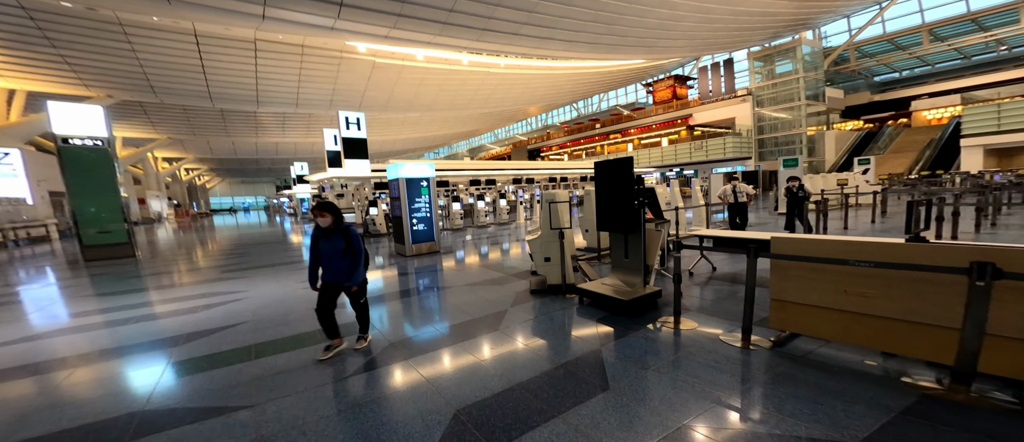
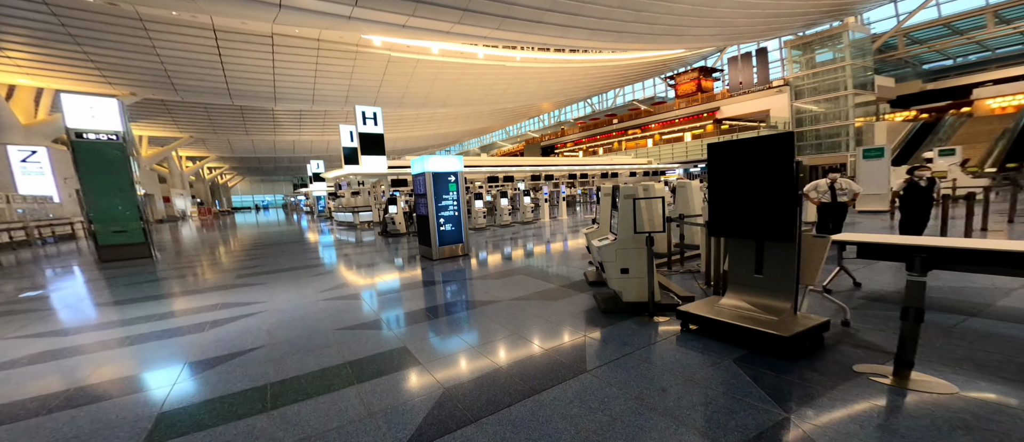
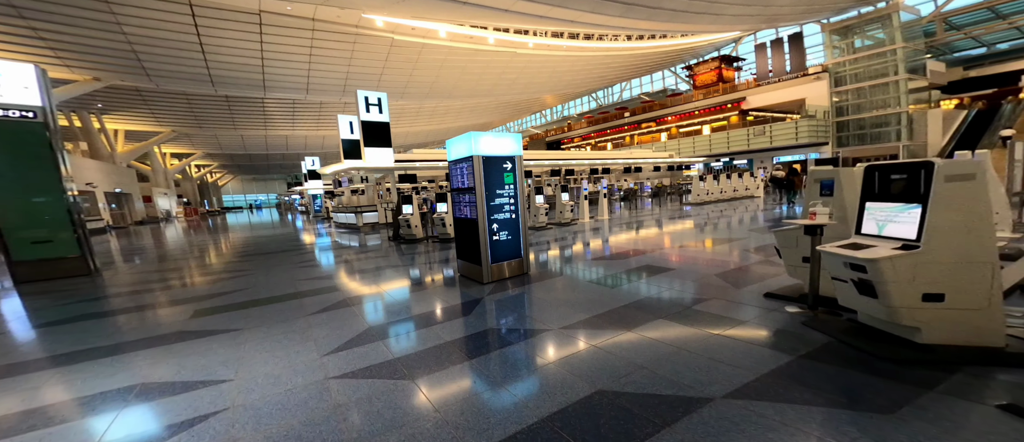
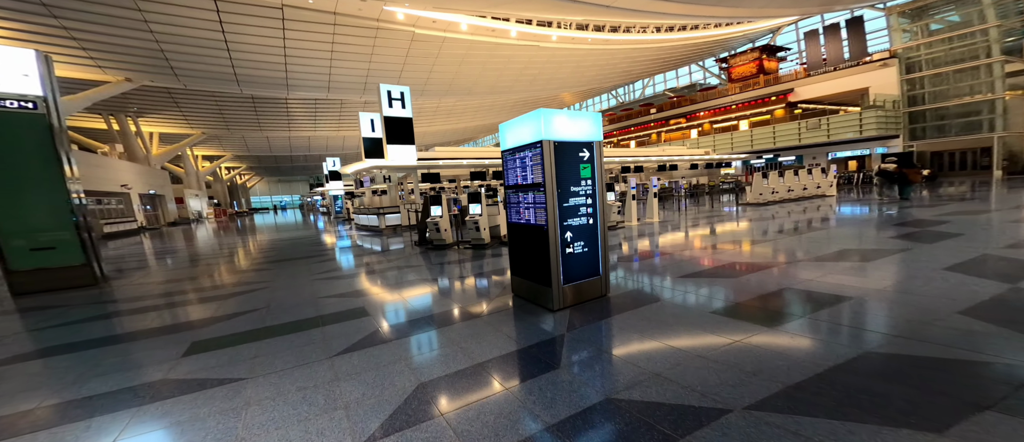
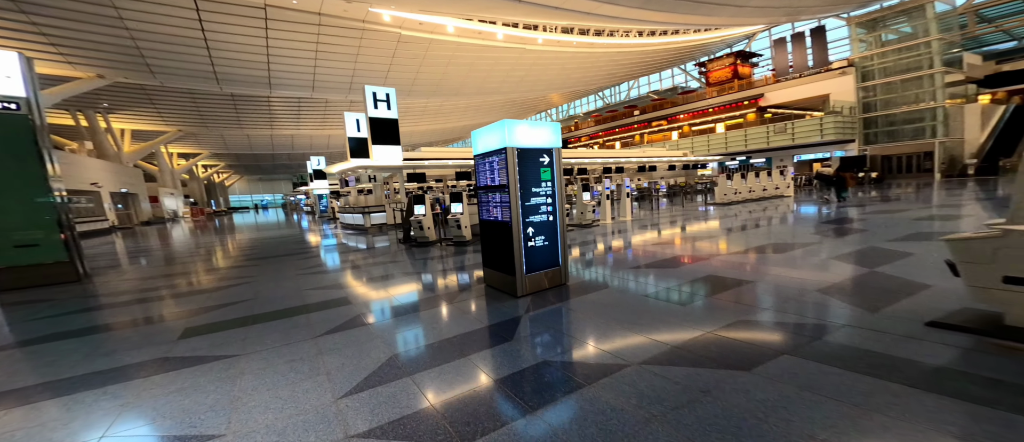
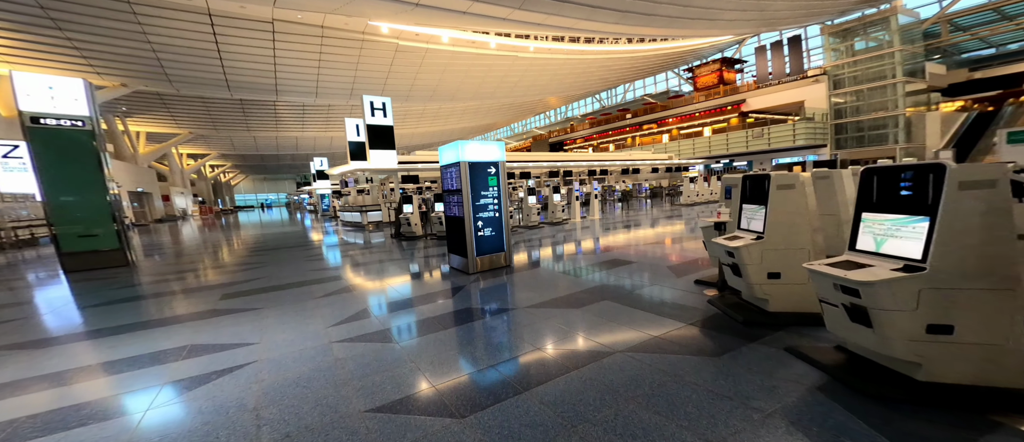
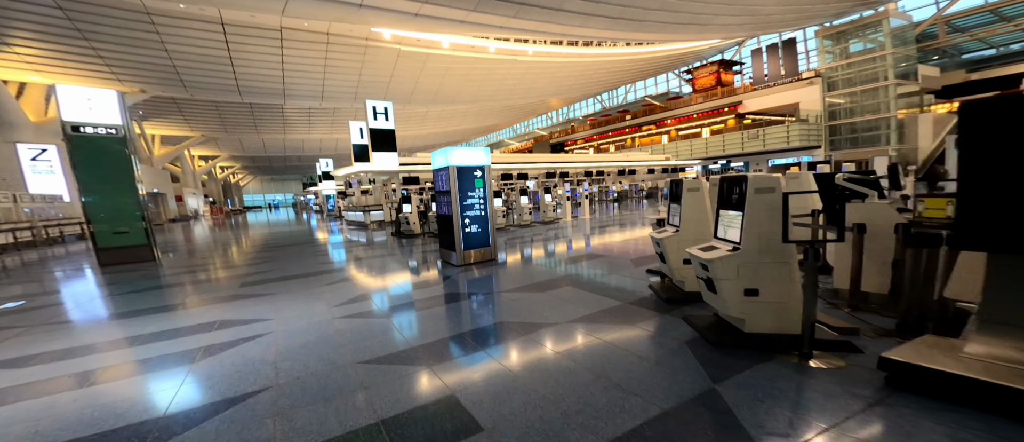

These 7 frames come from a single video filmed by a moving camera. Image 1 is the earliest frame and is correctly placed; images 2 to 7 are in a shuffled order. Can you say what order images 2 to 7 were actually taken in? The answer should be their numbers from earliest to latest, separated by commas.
2, 7, 6, 3, 5, 4
